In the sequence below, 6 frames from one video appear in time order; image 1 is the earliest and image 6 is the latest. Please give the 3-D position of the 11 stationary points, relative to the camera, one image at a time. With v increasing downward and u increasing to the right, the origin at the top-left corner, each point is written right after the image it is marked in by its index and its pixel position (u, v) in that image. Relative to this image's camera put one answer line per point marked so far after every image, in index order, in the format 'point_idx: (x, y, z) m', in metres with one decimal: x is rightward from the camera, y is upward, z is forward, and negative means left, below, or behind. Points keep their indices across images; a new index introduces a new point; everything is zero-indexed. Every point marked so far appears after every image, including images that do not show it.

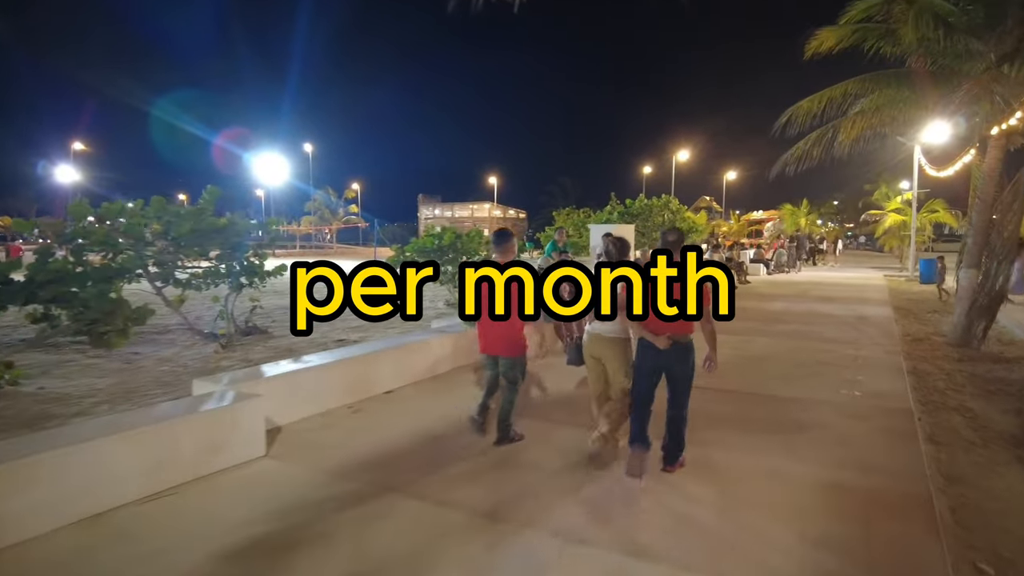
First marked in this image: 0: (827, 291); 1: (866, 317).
0: (+9.2, -0.1, +19.6) m
1: (+7.3, -0.6, +13.9) m
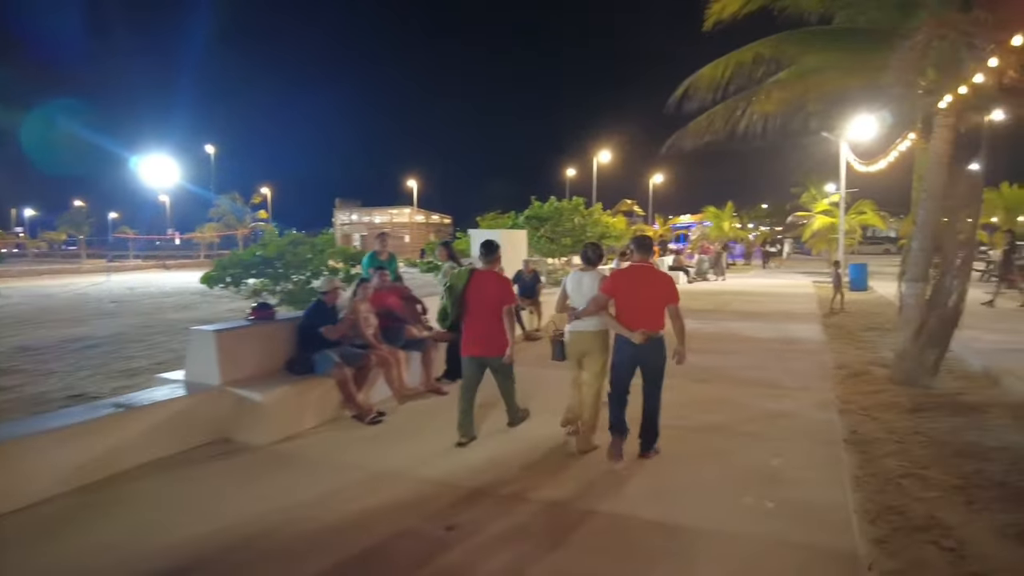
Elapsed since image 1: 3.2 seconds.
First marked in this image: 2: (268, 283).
0: (+6.1, -0.4, +17.1) m
1: (+4.7, -0.9, +11.3) m
2: (-4.6, +0.1, +12.5) m
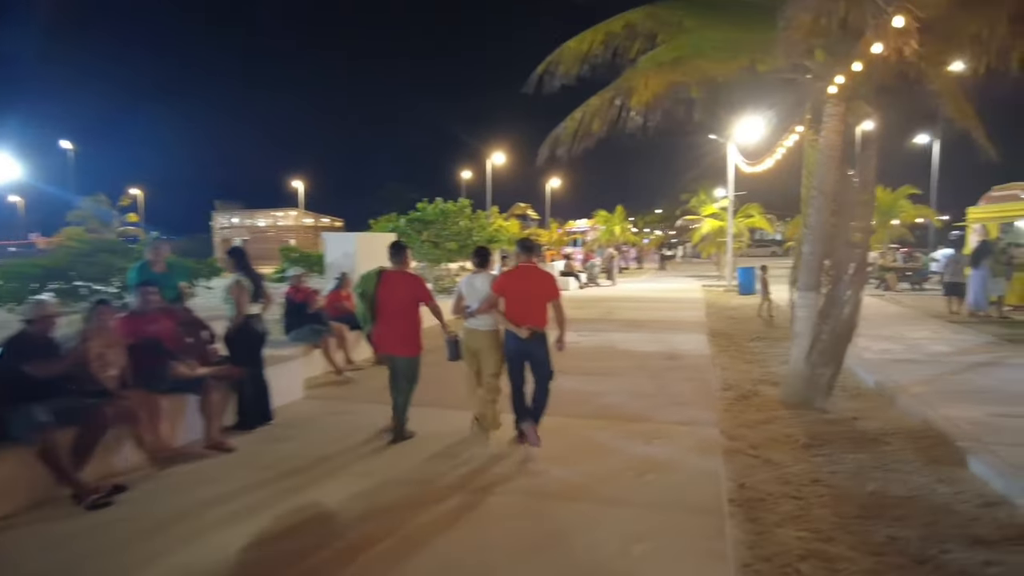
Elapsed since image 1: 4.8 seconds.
0: (+3.1, -0.6, +16.2) m
1: (+2.5, -1.1, +10.2) m
2: (-6.8, -0.2, +10.1) m
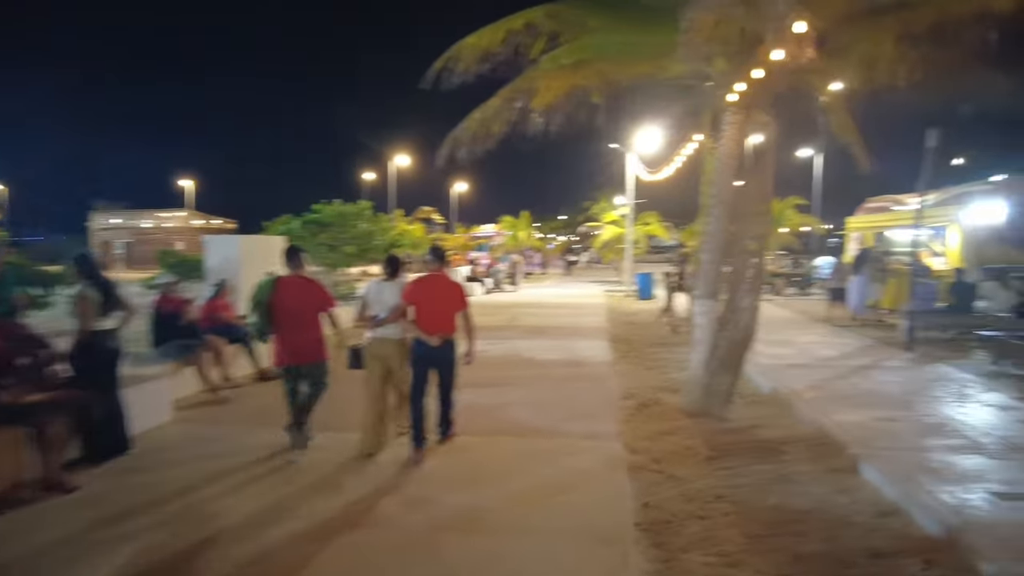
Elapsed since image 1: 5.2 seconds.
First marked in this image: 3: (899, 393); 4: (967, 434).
0: (+0.8, -0.7, +16.0) m
1: (+1.0, -1.2, +10.1) m
2: (-8.2, -0.3, +8.7) m
3: (+5.0, -1.3, +8.6) m
4: (+4.6, -1.5, +6.8) m
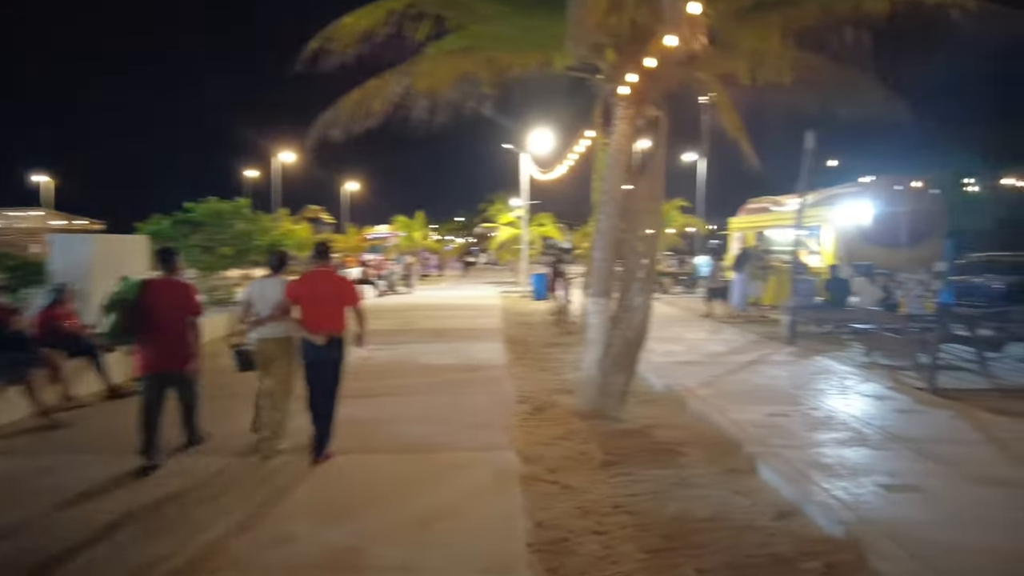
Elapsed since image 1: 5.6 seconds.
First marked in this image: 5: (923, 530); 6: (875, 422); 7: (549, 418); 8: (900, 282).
0: (-1.7, -0.8, +15.5) m
1: (-0.6, -1.2, +9.6) m
2: (-9.5, -0.4, +6.8) m
3: (+3.6, -1.3, +8.8) m
4: (+3.5, -1.4, +6.9) m
5: (+2.7, -1.6, +4.5) m
6: (+3.8, -1.4, +7.1) m
7: (+0.4, -1.4, +7.4) m
8: (+8.4, +0.1, +14.4) m
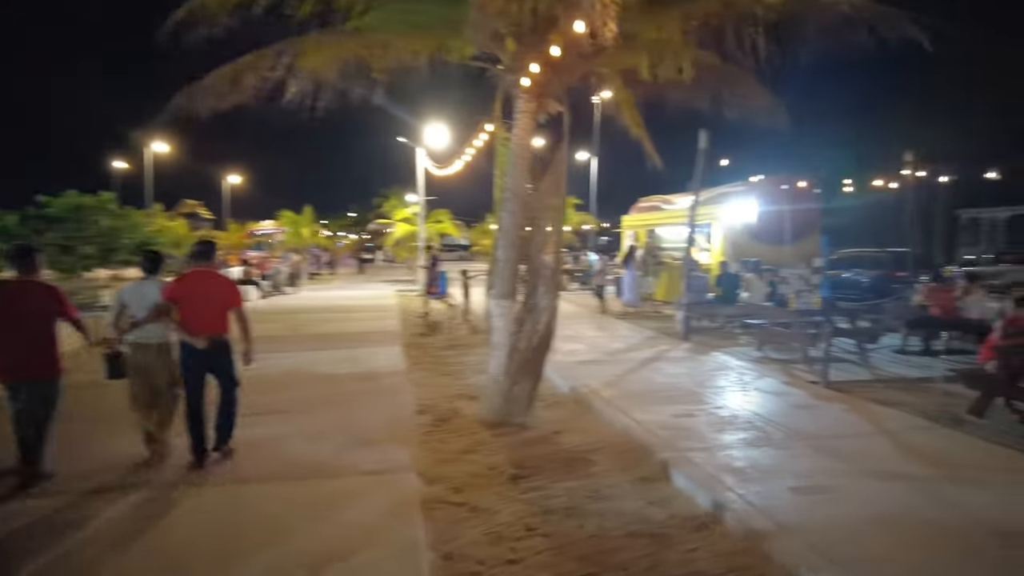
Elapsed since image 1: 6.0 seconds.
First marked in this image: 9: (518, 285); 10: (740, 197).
0: (-4.0, -0.8, +14.6) m
1: (-1.9, -1.2, +9.0) m
2: (-10.3, -0.6, +4.9) m
3: (+2.3, -1.3, +8.8) m
4: (+2.5, -1.4, +6.9) m
5: (+2.1, -1.6, +4.4) m
6: (+2.8, -1.4, +7.1) m
7: (-0.6, -1.5, +6.9) m
8: (+6.2, +0.2, +15.1) m
9: (+0.1, 0.0, +7.3) m
10: (+5.8, +2.3, +16.9) m
